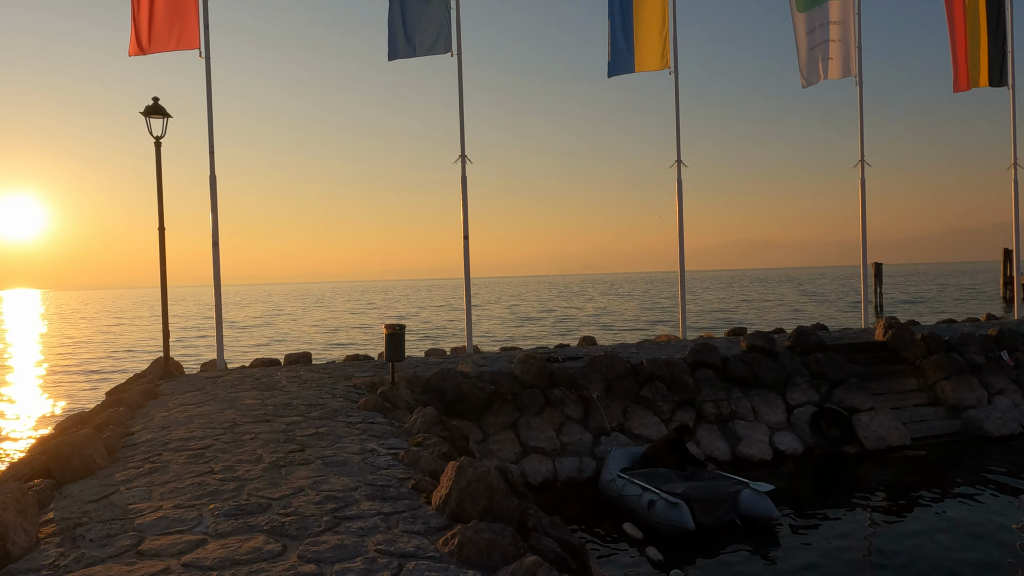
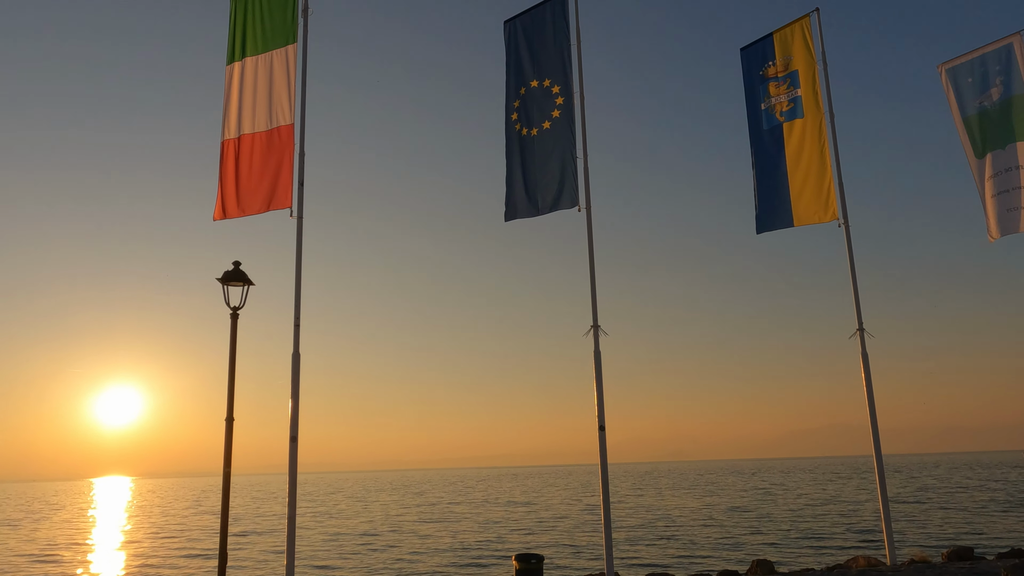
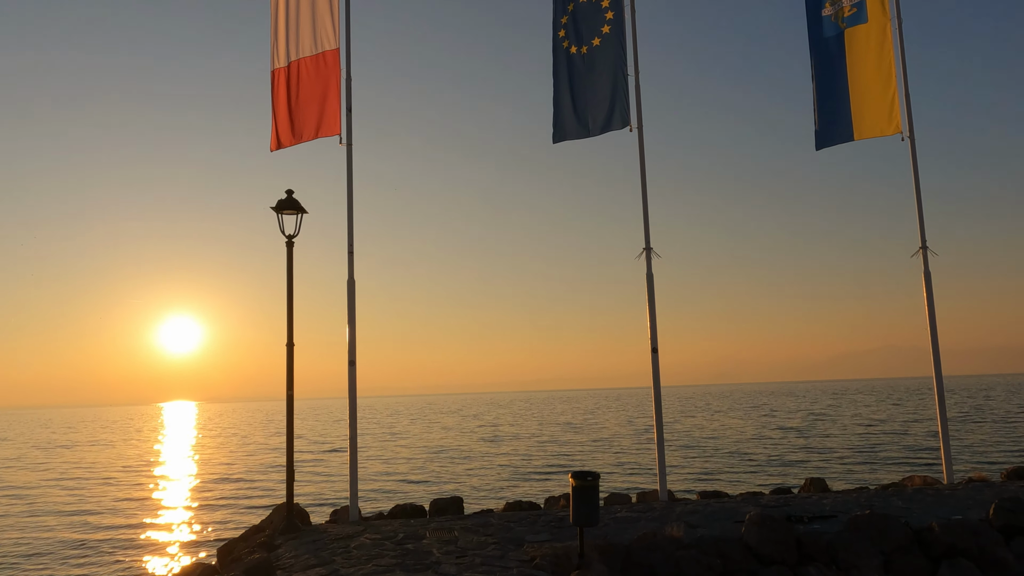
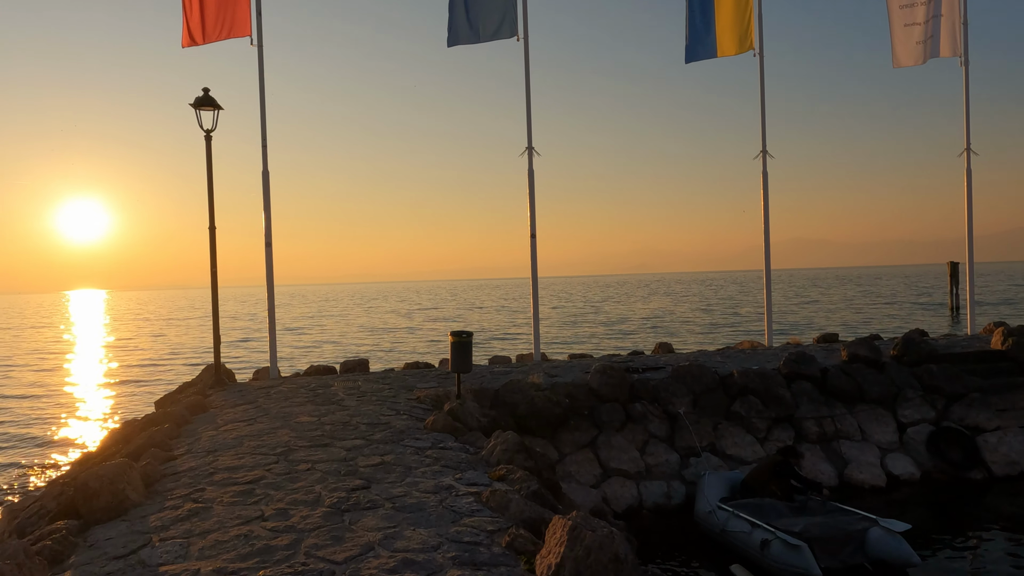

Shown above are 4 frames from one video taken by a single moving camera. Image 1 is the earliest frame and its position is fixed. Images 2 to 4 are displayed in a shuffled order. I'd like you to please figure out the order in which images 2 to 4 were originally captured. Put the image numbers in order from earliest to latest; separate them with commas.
4, 3, 2
